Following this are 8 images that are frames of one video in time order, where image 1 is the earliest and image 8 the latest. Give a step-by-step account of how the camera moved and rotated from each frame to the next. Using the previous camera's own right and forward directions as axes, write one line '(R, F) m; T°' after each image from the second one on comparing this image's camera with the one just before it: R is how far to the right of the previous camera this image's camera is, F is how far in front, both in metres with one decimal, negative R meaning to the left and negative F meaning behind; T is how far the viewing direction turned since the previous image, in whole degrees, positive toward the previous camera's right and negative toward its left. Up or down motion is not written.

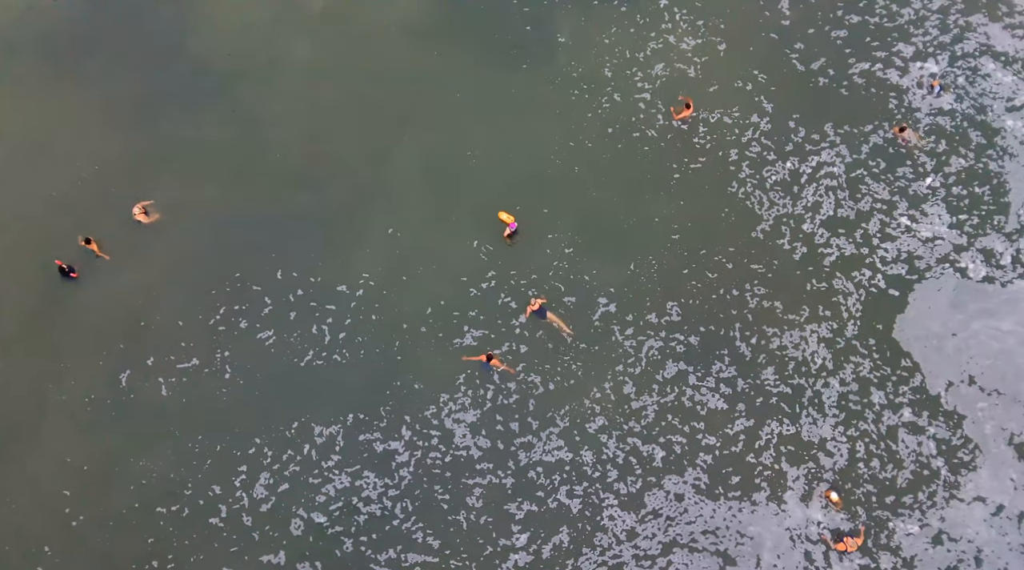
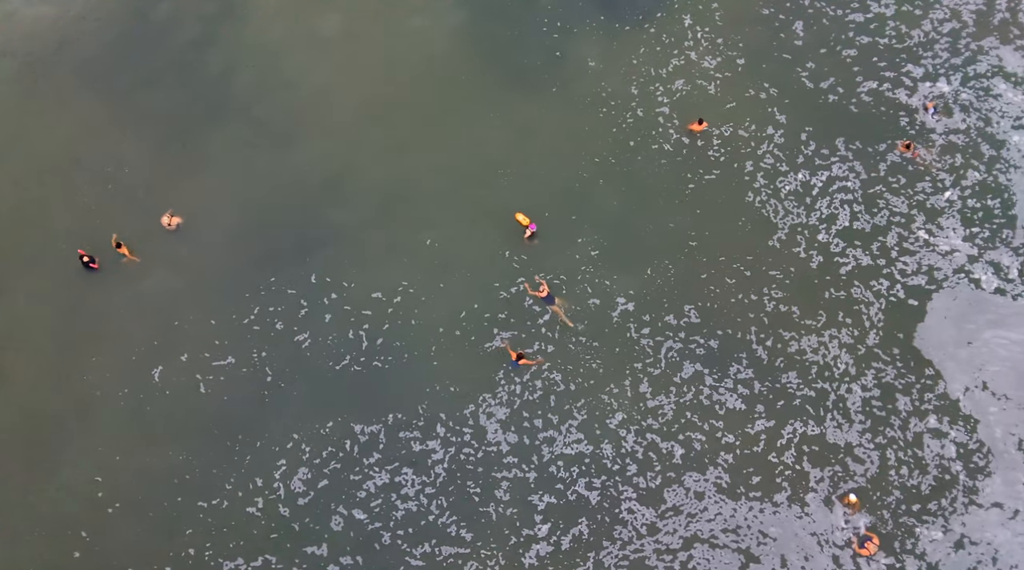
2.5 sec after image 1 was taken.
(-1.5, -1.3) m; +1°
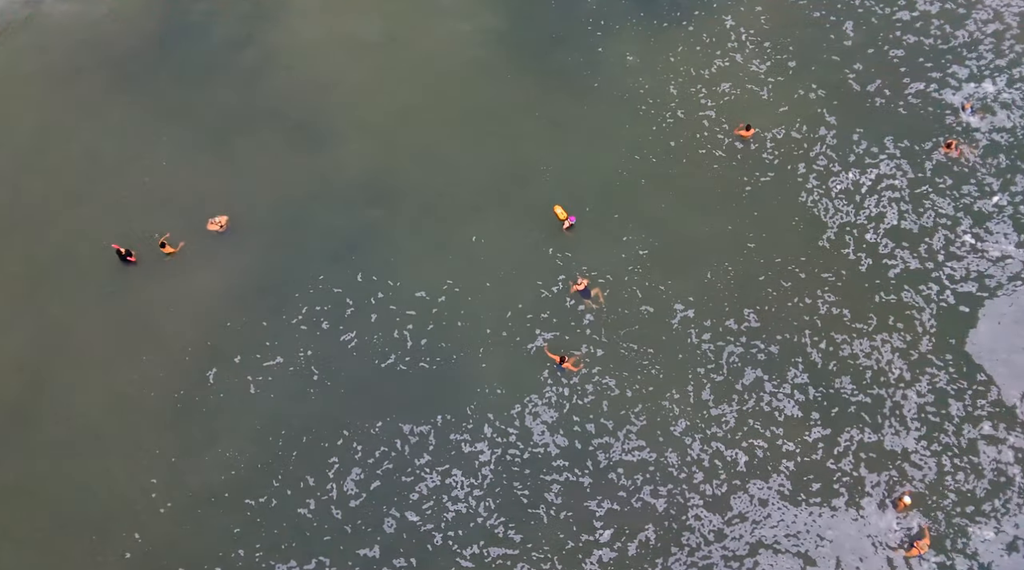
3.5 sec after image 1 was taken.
(-1.5, +0.1) m; 0°
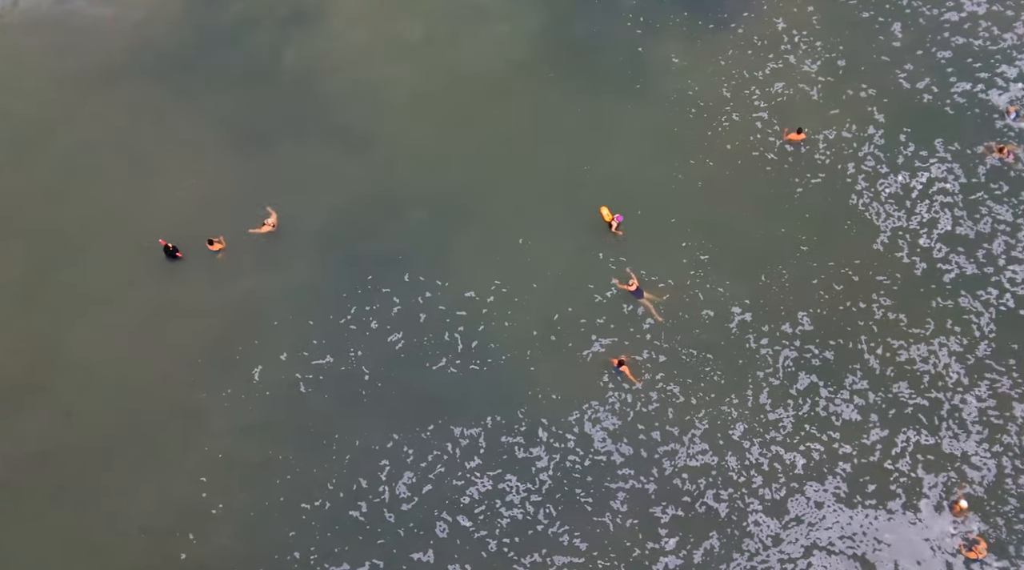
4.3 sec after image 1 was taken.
(-1.1, +0.1) m; -1°
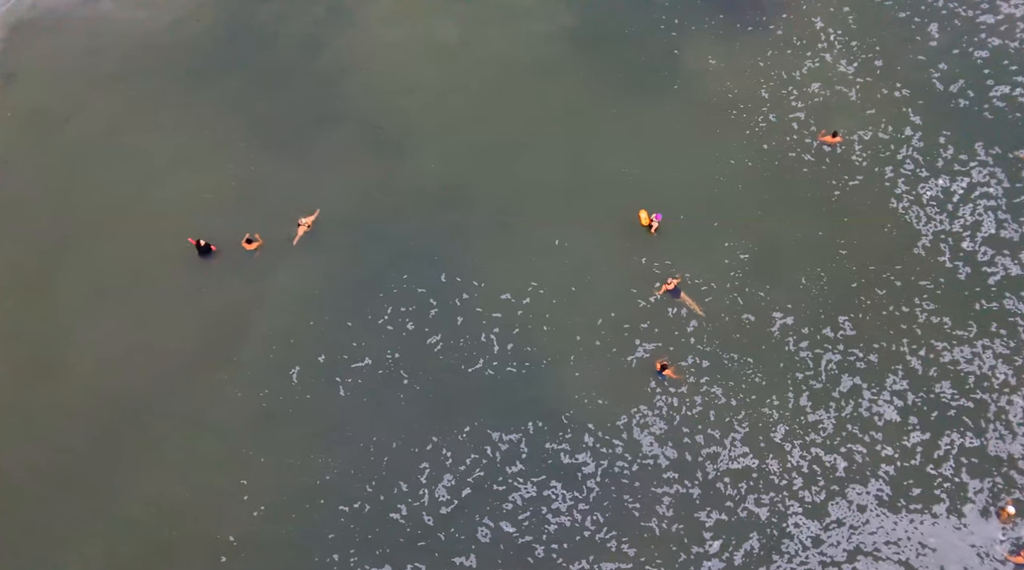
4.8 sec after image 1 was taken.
(-0.9, +0.1) m; 0°
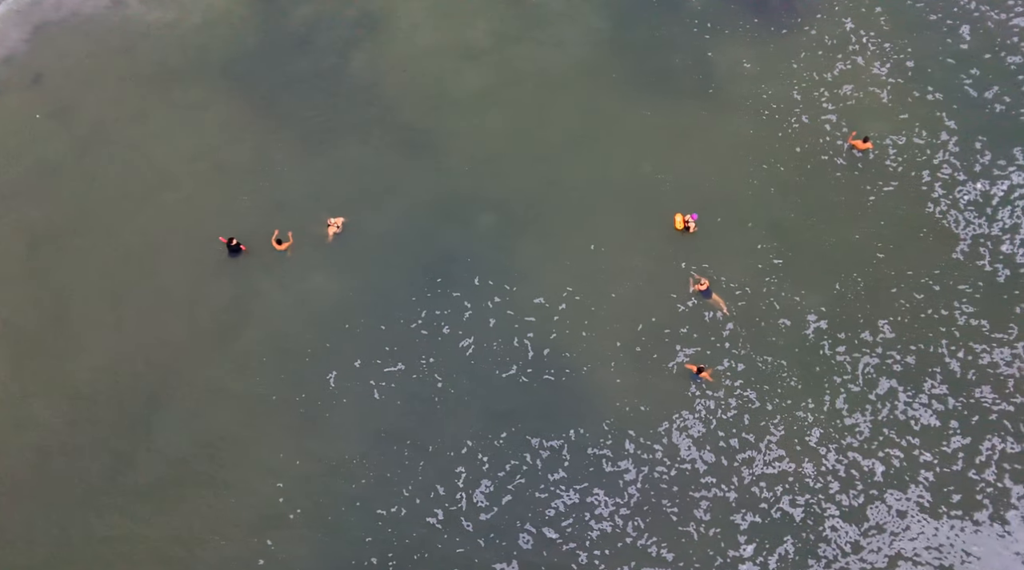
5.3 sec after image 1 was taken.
(-0.8, +0.1) m; 0°
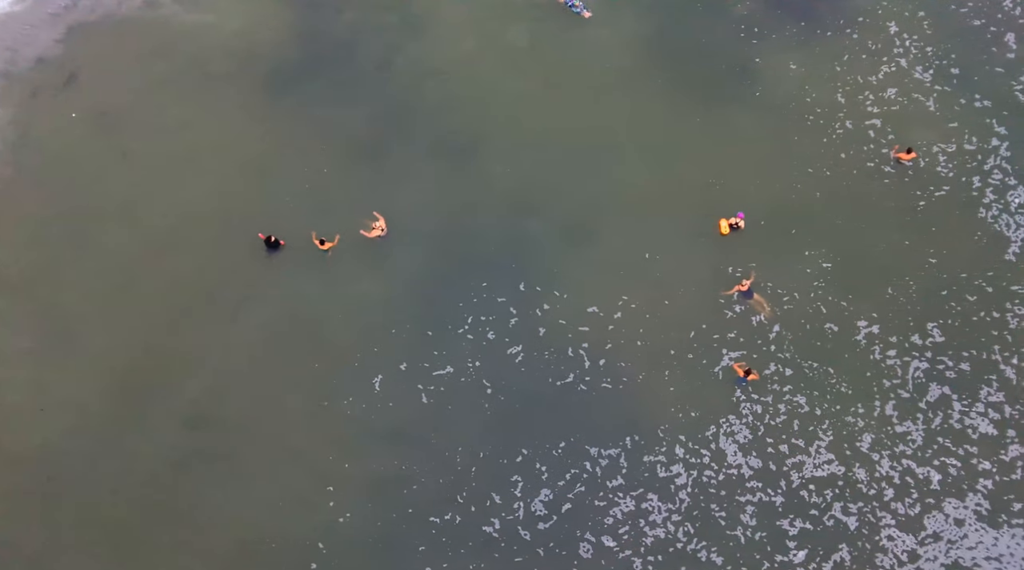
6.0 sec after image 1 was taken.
(-1.3, +0.2) m; 0°
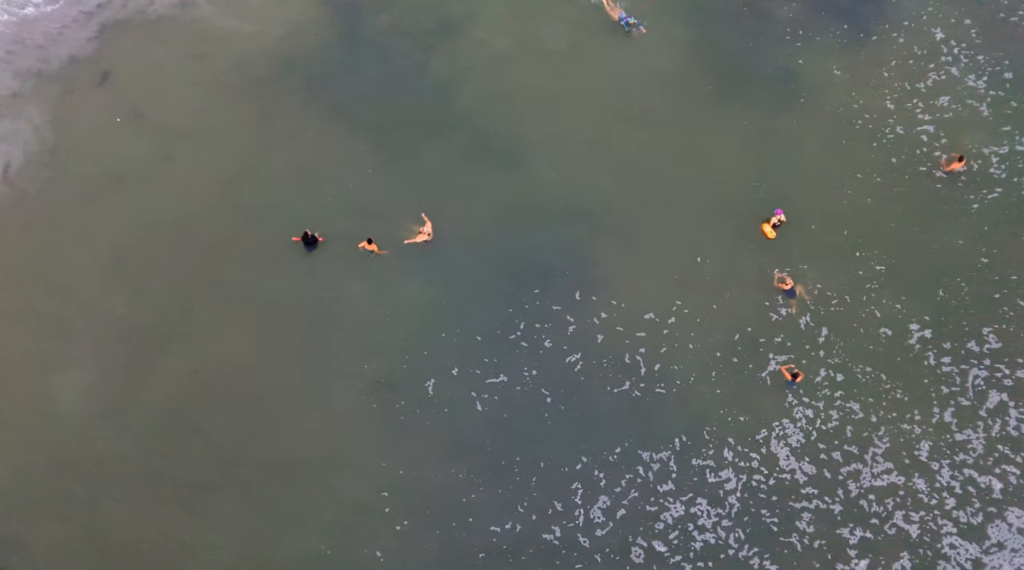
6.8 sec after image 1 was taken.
(-1.7, +0.1) m; 0°
